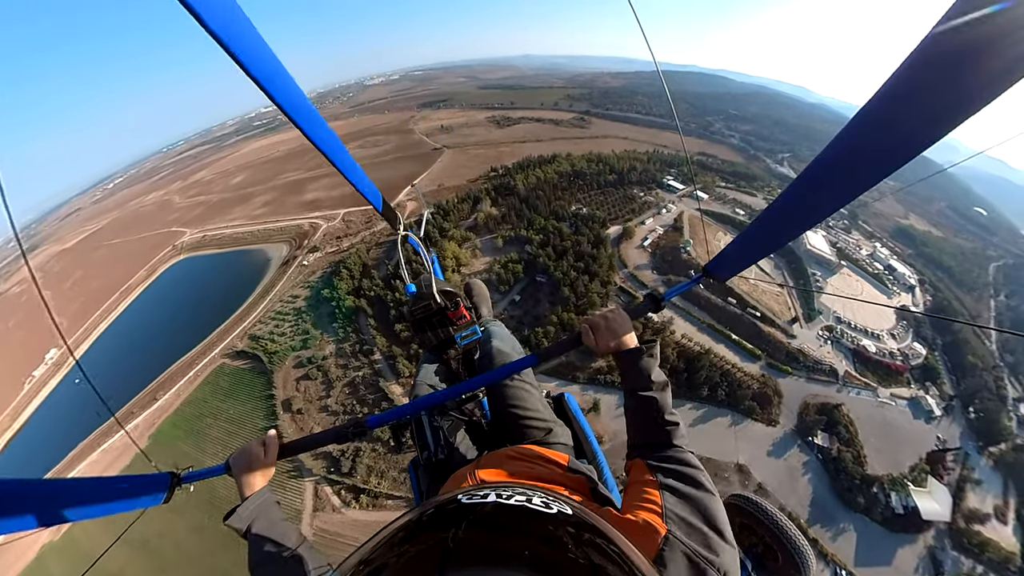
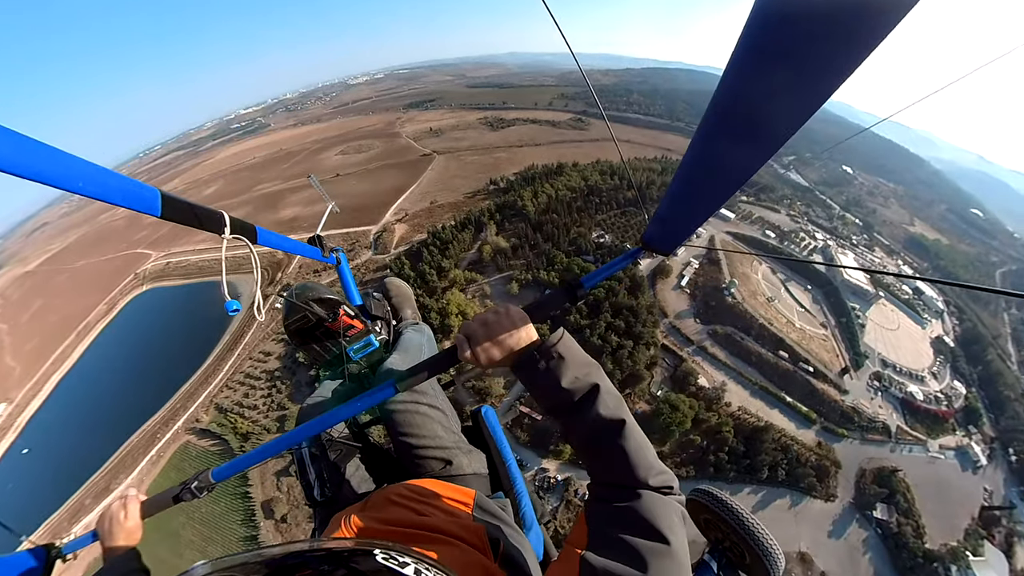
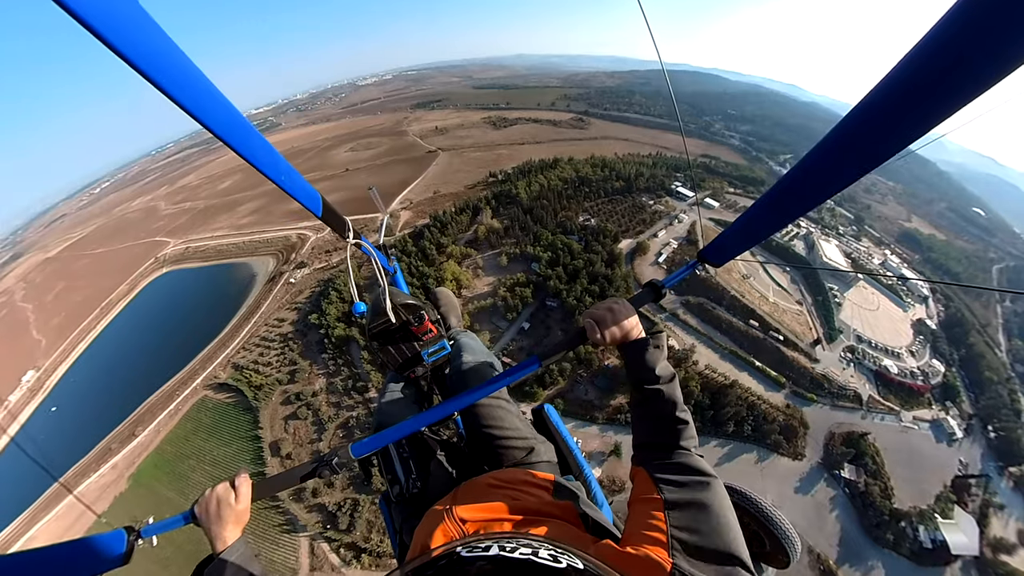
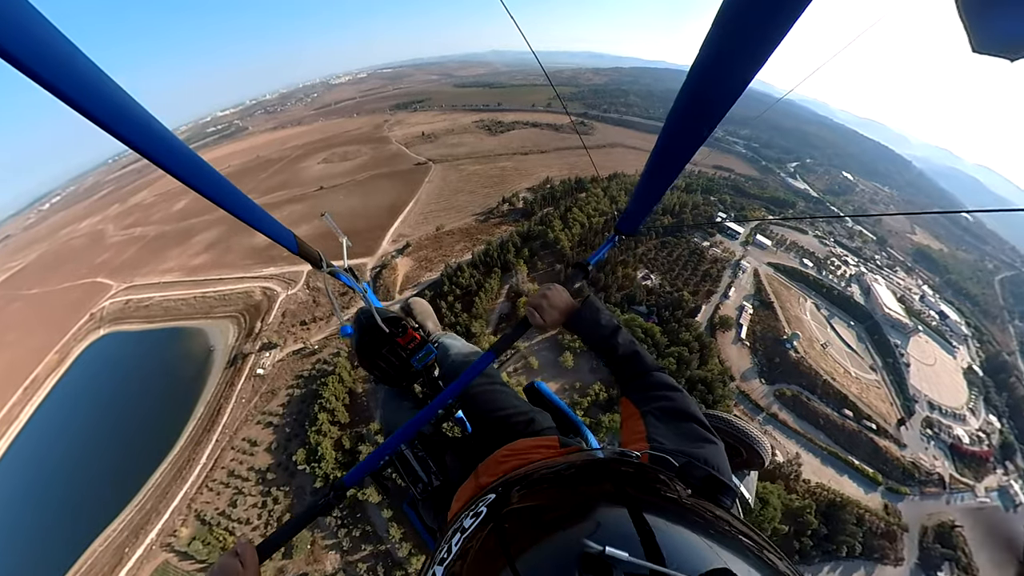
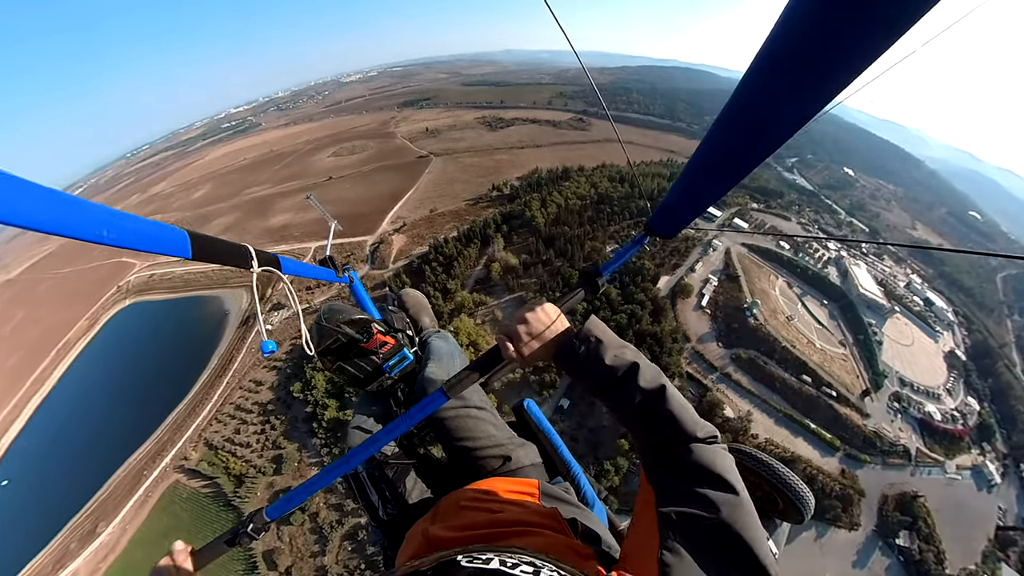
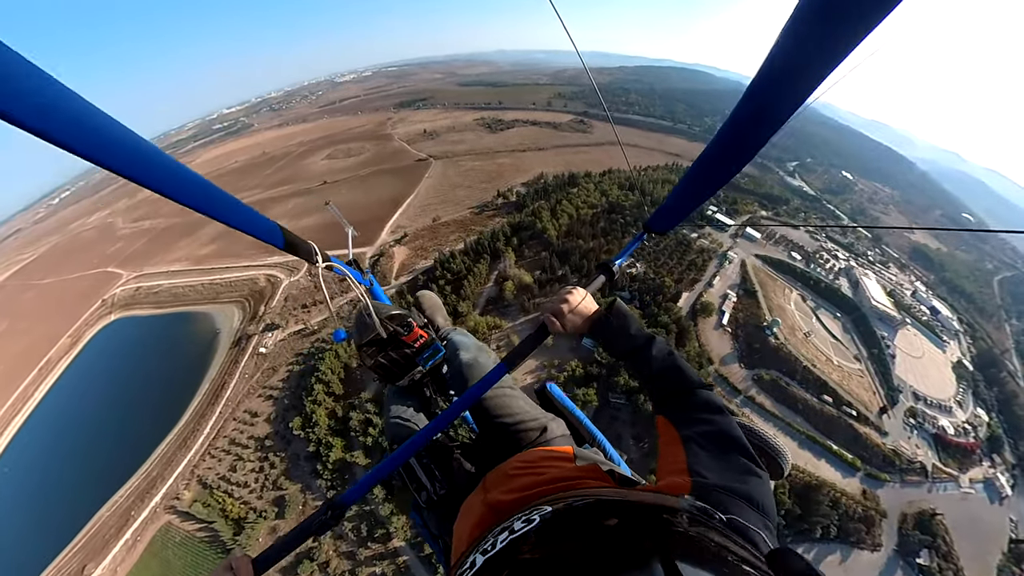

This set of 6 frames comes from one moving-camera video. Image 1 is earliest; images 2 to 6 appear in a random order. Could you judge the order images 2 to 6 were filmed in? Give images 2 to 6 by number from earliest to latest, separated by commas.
3, 2, 5, 6, 4
